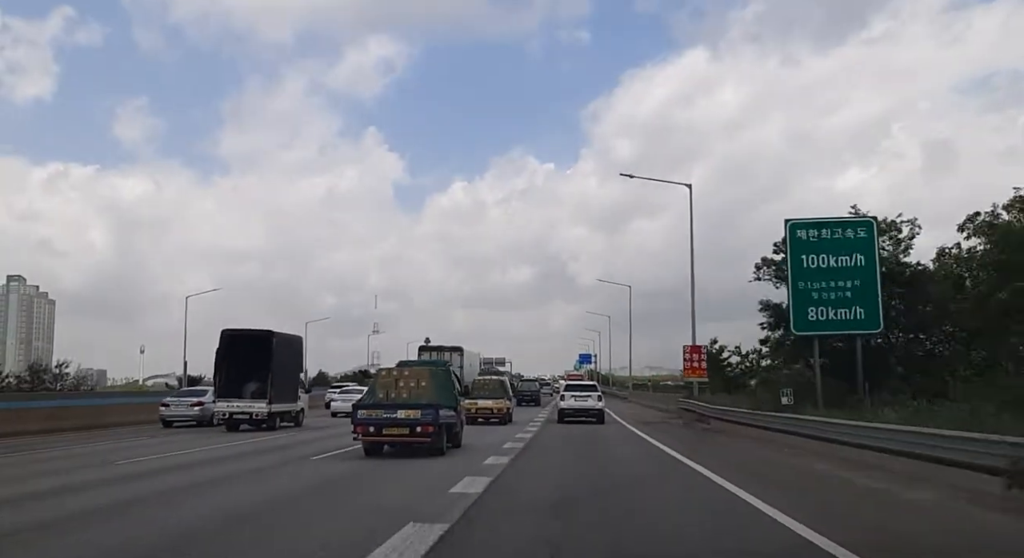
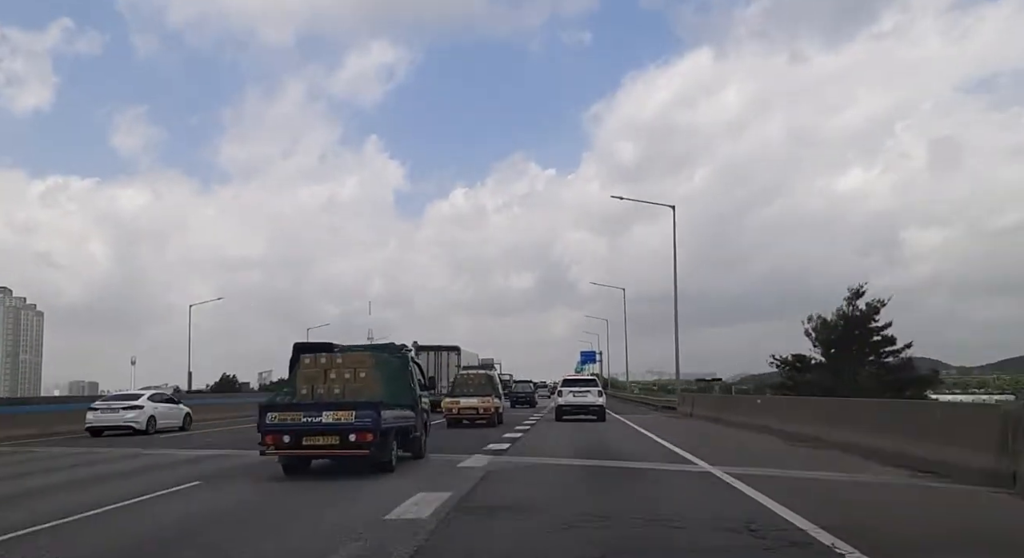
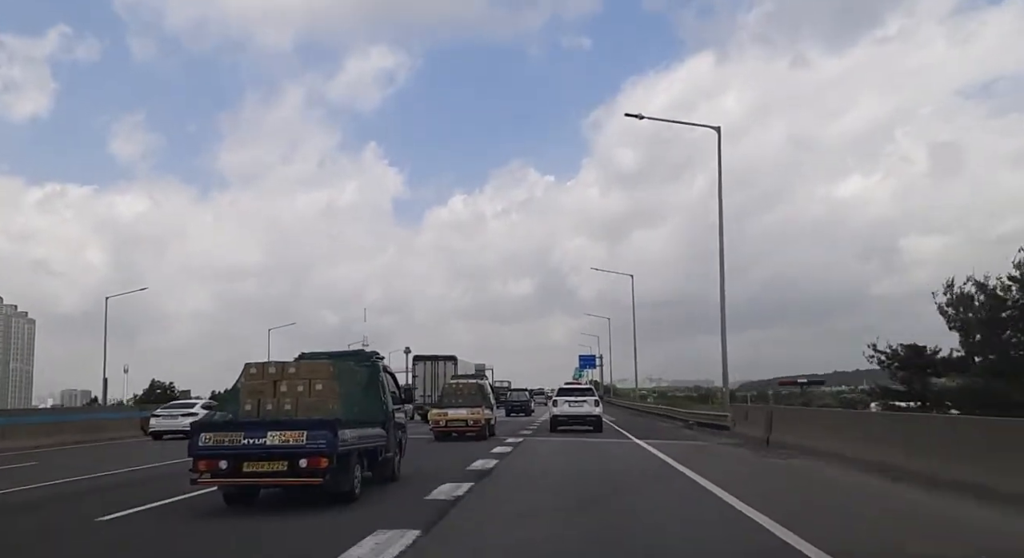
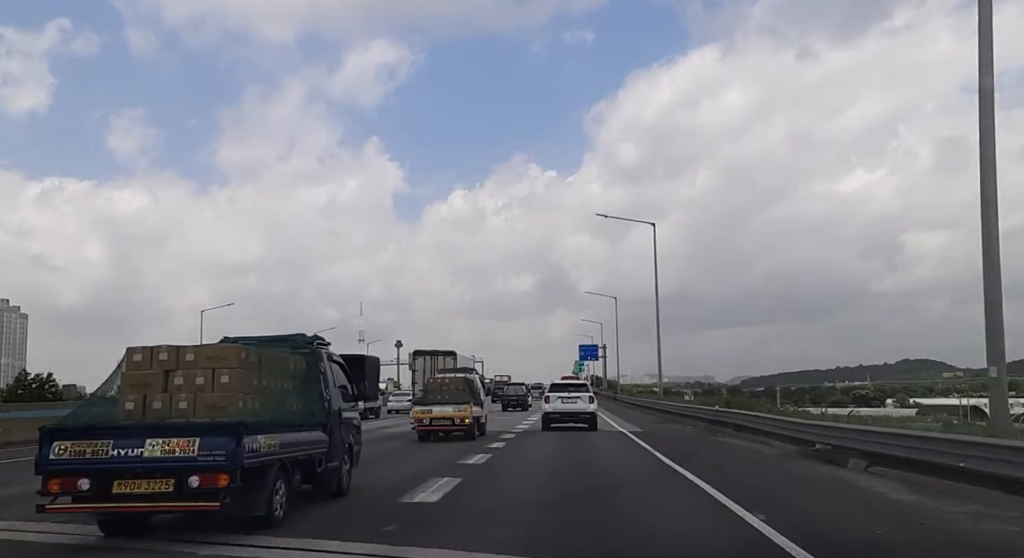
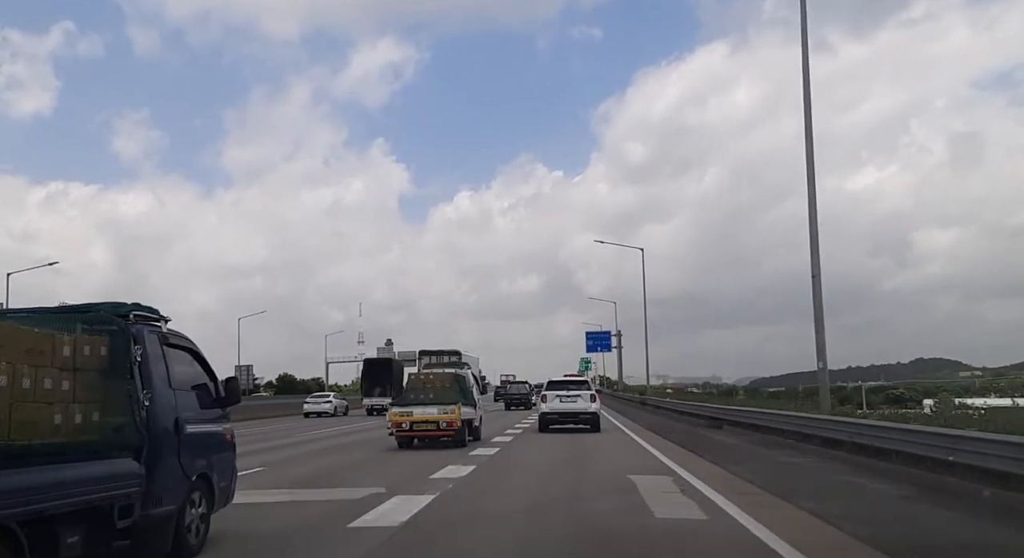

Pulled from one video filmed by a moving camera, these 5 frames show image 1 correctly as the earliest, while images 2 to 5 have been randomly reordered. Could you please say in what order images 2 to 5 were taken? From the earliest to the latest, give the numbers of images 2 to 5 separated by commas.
2, 3, 4, 5
